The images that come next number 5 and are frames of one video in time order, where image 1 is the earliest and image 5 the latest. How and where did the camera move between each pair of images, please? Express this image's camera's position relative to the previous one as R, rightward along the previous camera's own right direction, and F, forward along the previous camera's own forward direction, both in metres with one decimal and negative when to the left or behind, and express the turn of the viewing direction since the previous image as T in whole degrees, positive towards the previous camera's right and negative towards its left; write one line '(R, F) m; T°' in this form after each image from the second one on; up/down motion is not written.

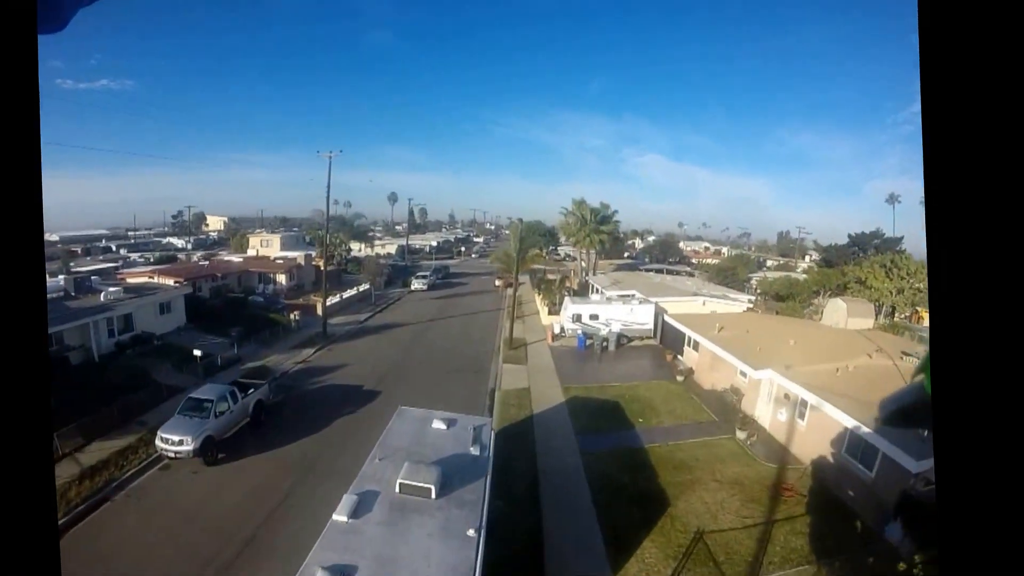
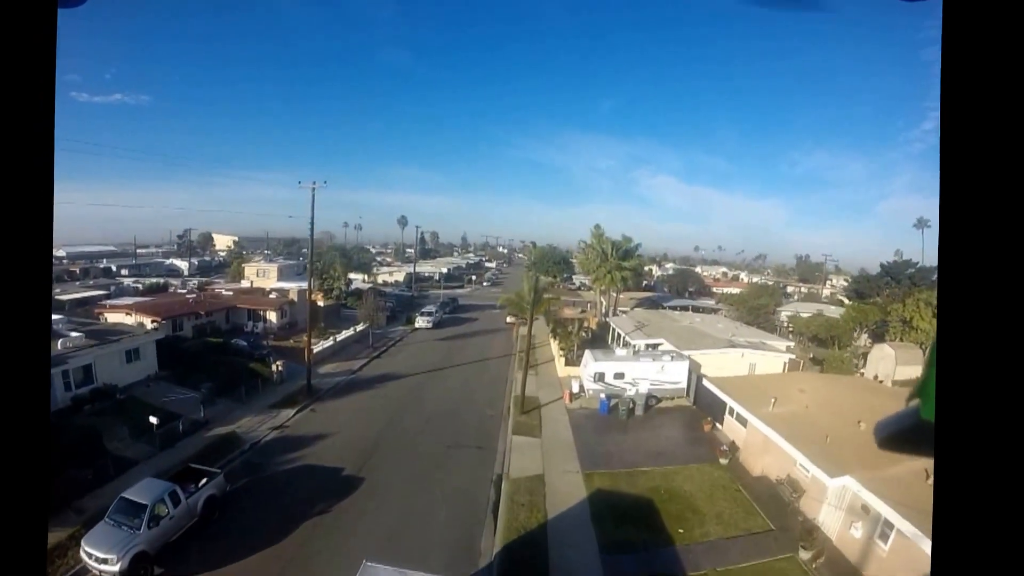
(0.0, +1.6) m; -1°
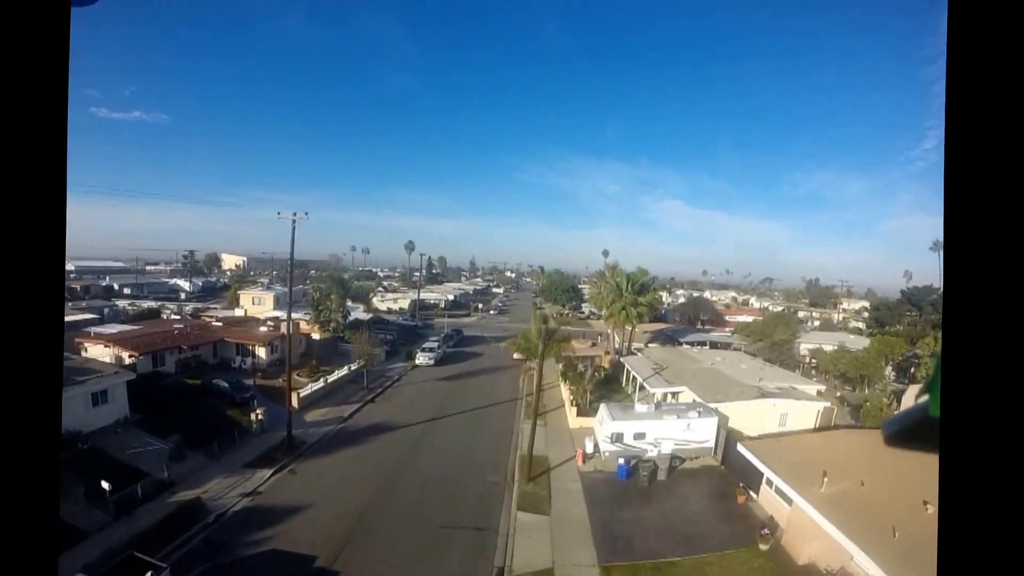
(0.0, +1.1) m; -1°
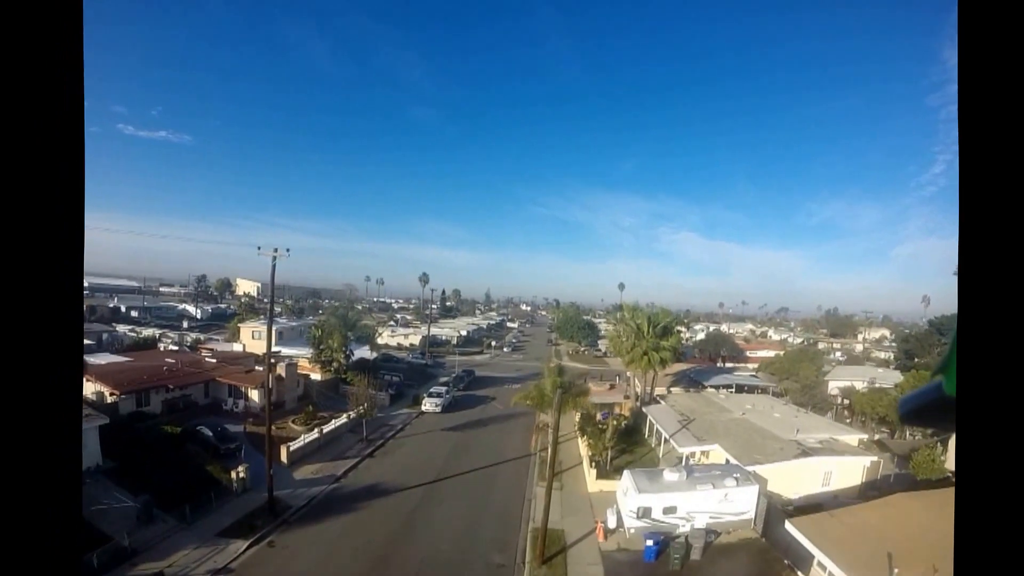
(0.0, +1.1) m; -2°
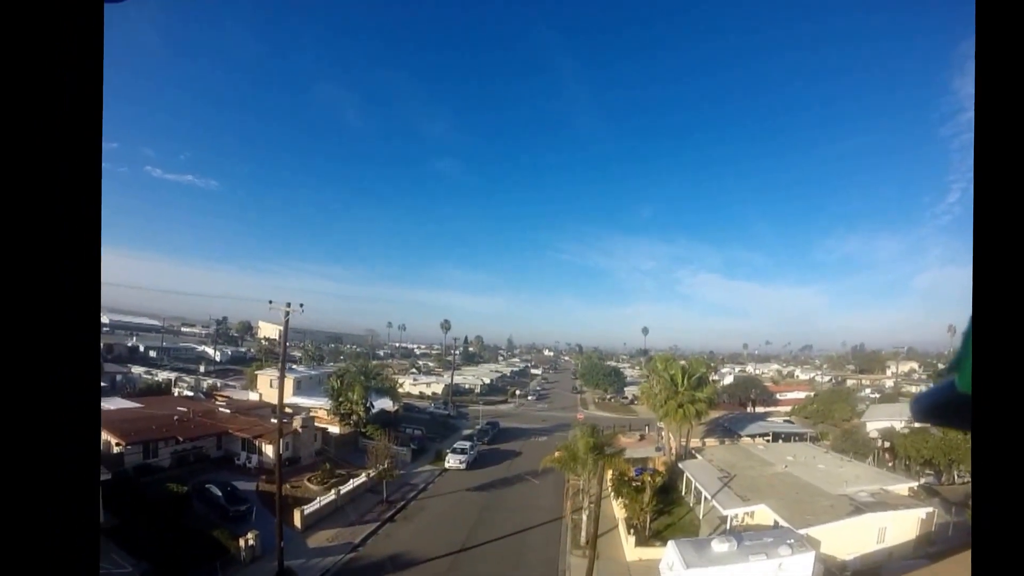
(-0.1, +0.5) m; -2°
